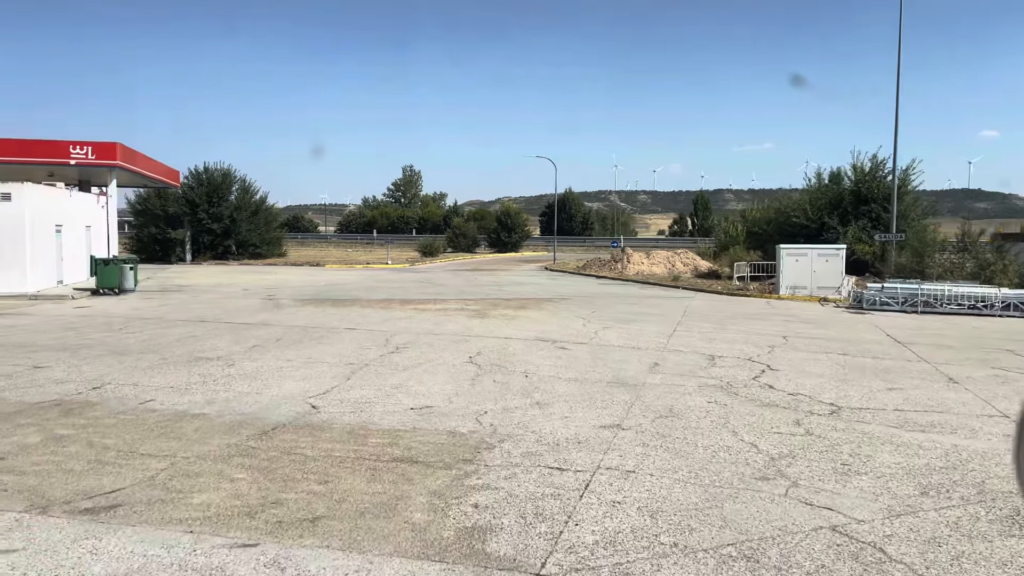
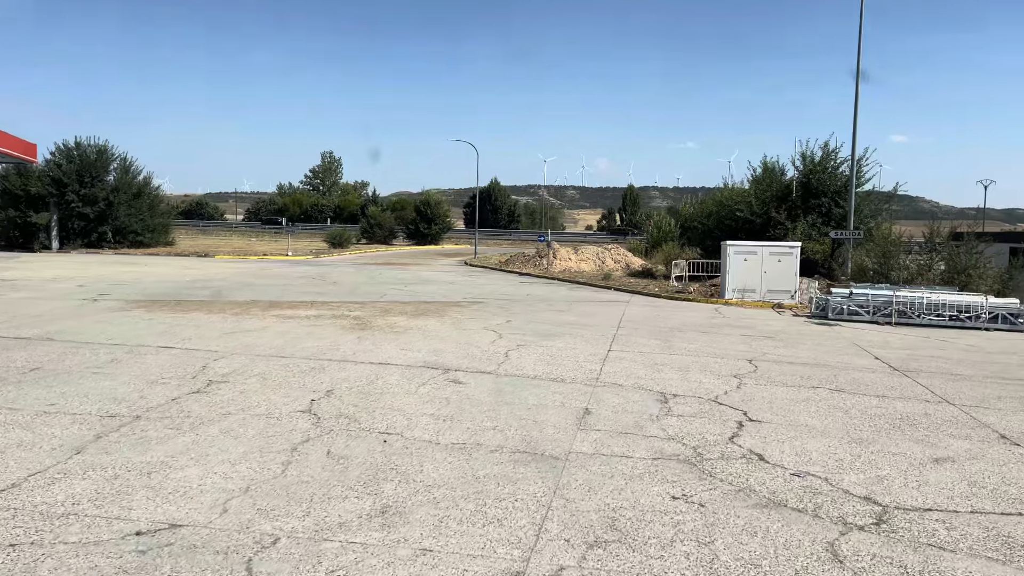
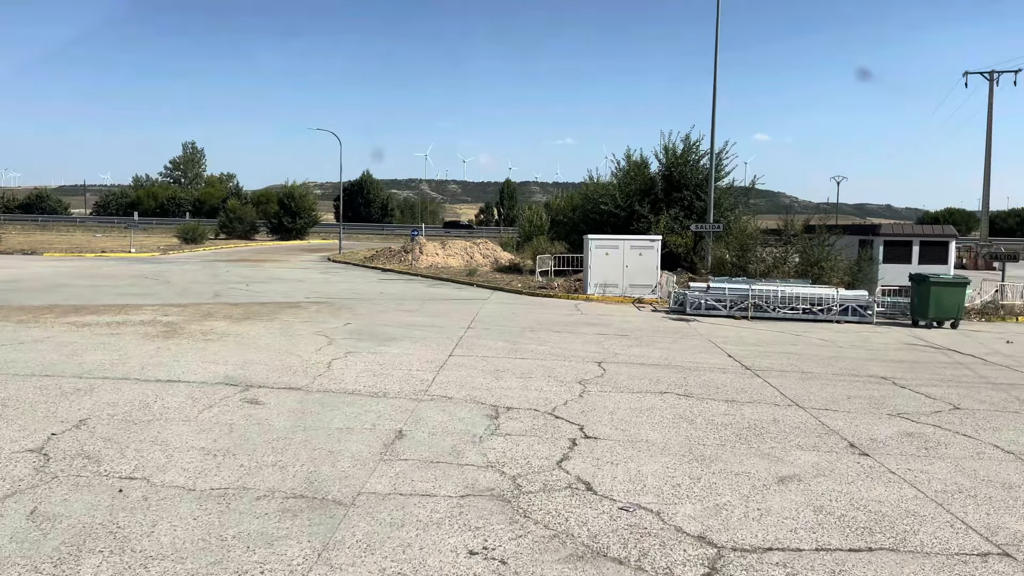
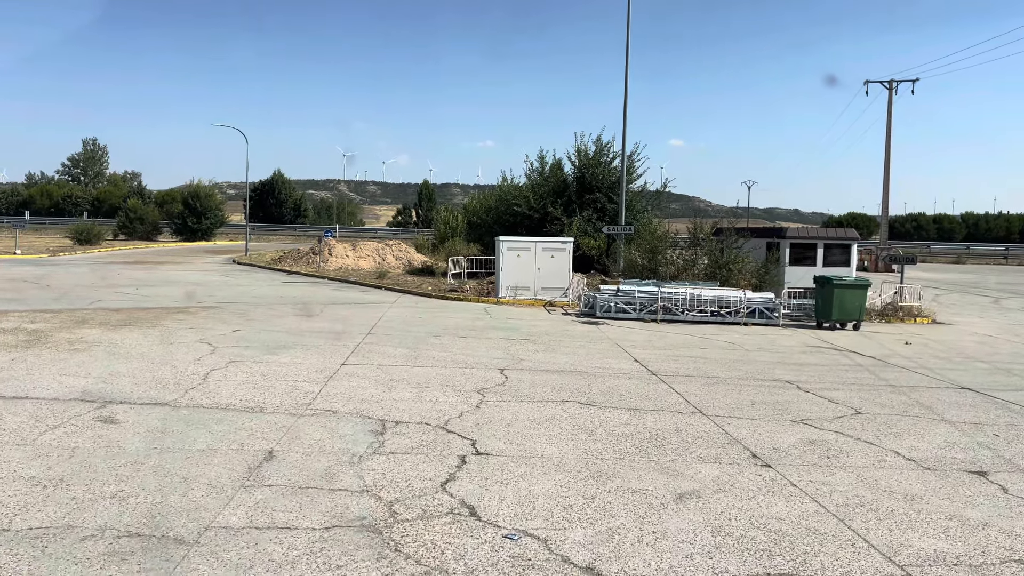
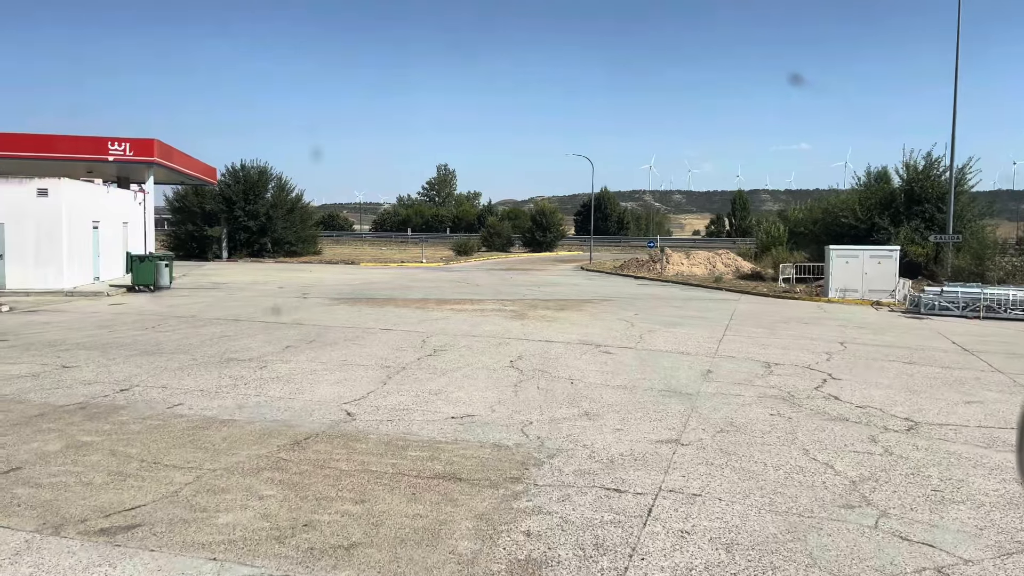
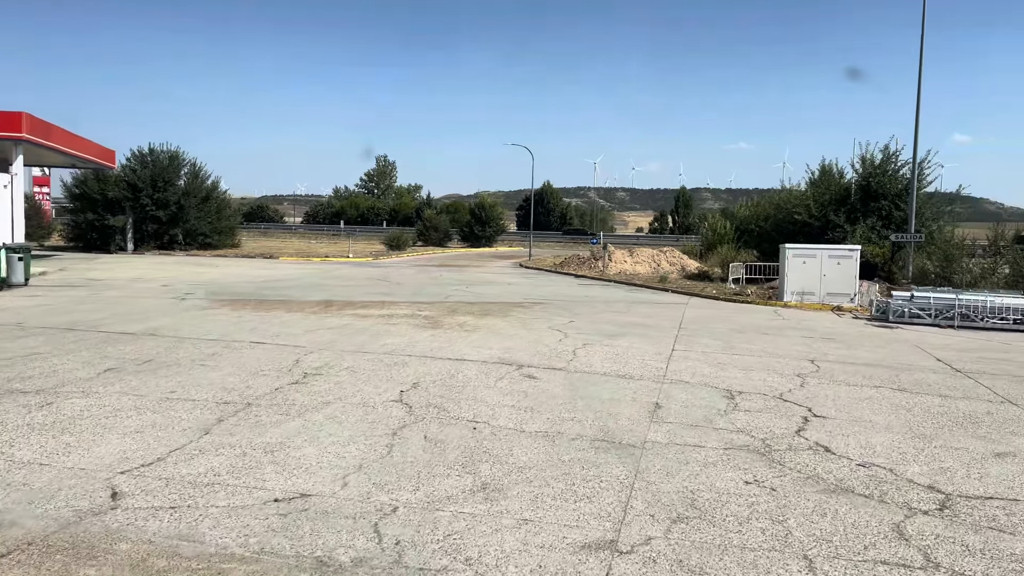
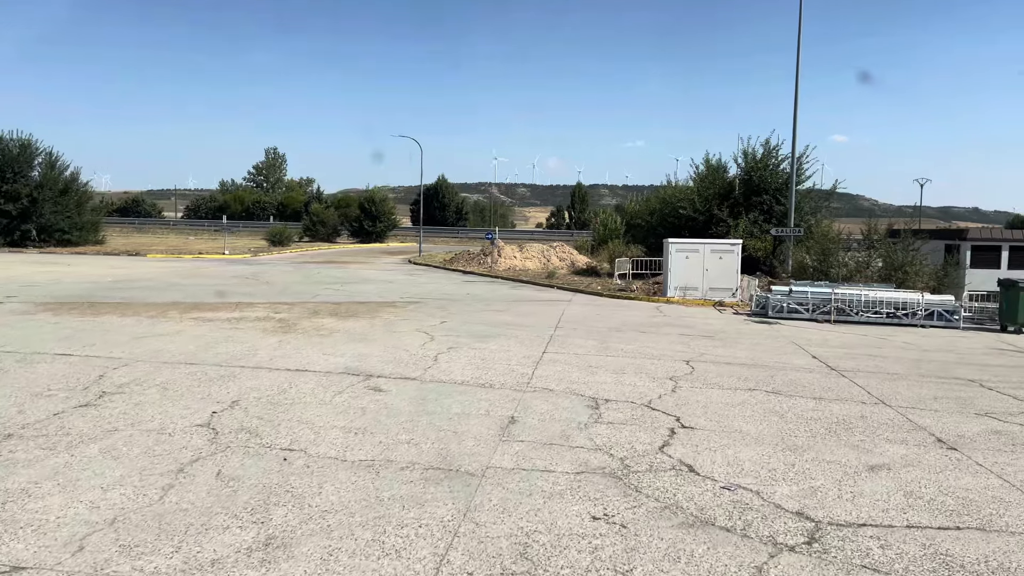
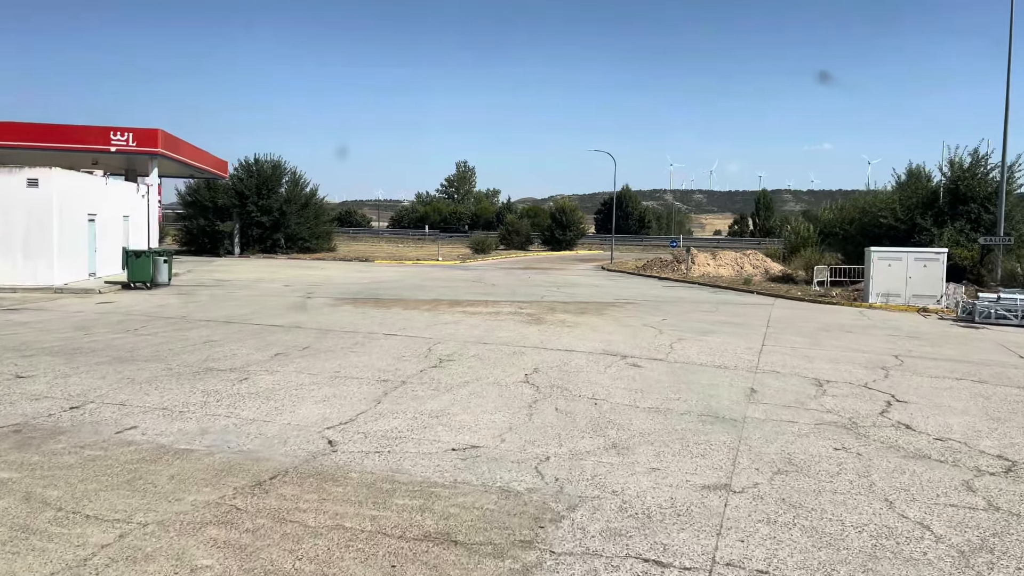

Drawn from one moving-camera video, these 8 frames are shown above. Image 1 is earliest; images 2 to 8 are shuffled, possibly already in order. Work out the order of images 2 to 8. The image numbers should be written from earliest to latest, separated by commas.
5, 8, 6, 2, 7, 3, 4
